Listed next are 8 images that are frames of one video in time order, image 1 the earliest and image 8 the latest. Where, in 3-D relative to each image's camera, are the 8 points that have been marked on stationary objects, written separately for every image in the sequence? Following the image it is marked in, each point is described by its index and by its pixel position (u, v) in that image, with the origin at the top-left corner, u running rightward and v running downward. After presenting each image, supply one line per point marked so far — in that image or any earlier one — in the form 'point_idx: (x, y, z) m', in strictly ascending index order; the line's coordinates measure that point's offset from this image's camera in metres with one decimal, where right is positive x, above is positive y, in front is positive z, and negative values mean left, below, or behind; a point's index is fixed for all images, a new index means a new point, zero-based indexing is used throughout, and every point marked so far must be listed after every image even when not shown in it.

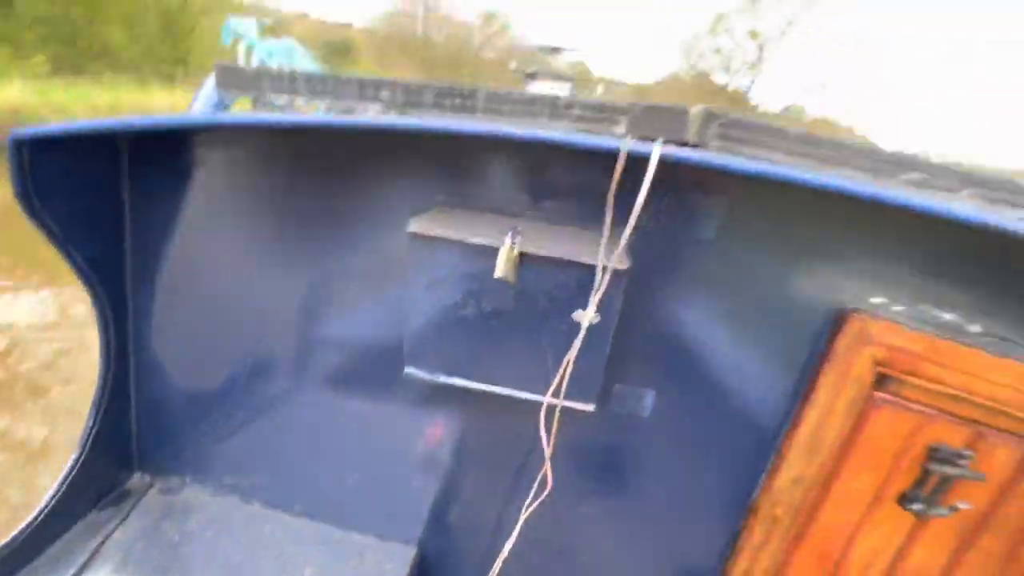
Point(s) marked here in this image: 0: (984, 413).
0: (+1.1, -0.3, +1.1) m
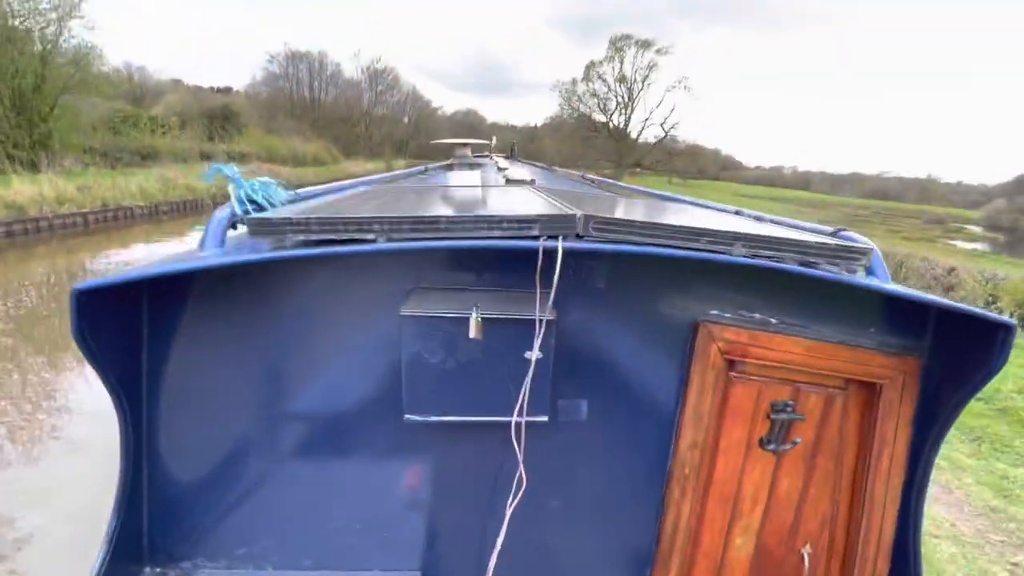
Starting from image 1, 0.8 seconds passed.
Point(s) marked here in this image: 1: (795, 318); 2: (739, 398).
0: (+1.0, -0.3, +1.7) m
1: (+0.9, -0.1, +1.6) m
2: (+0.8, -0.4, +1.7) m
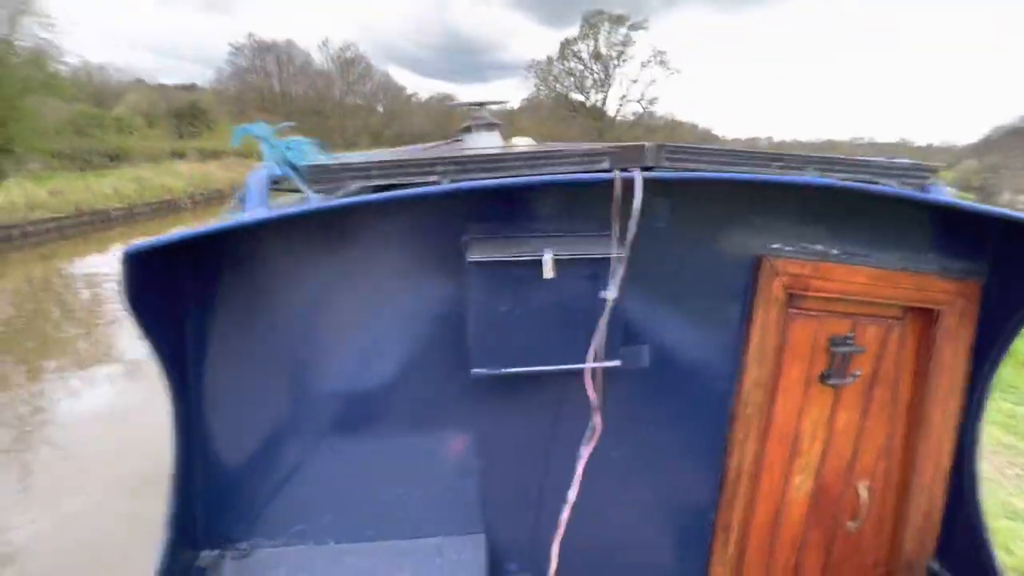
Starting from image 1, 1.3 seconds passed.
0: (+1.2, -0.1, +1.7) m
1: (+1.1, +0.1, +1.6) m
2: (+1.0, -0.2, +1.7) m
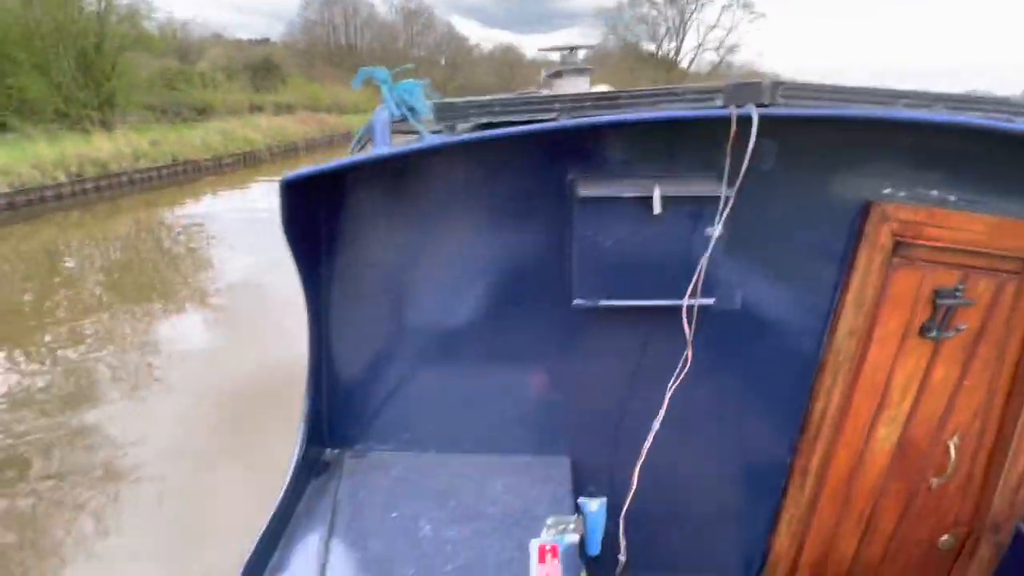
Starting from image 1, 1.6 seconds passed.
0: (+1.5, +0.1, +1.6) m
1: (+1.5, +0.3, +1.5) m
2: (+1.3, 0.0, +1.6) m
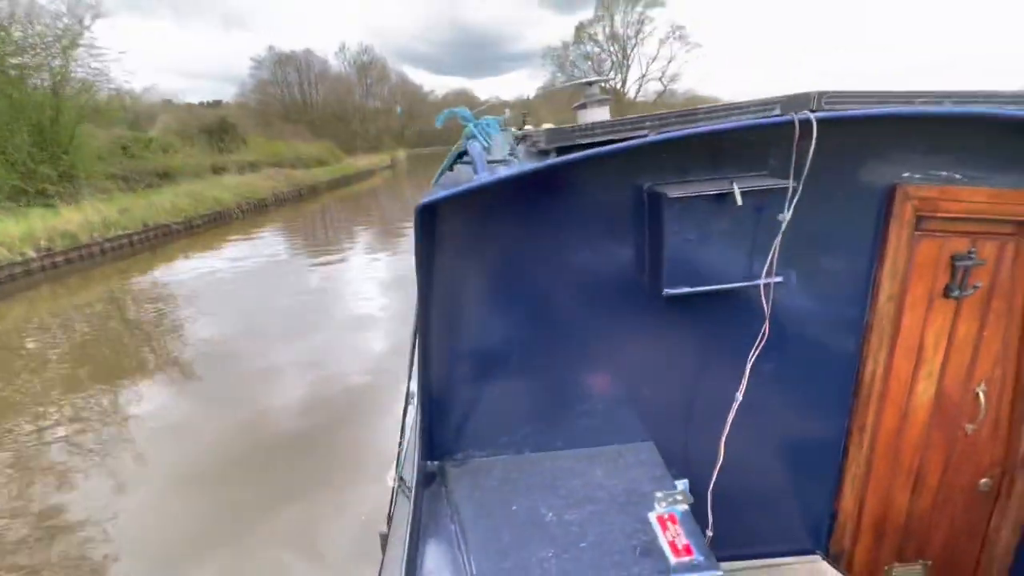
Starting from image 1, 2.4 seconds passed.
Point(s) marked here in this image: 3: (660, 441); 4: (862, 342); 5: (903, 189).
0: (+1.9, +0.3, +1.9) m
1: (+1.8, +0.4, +1.8) m
2: (+1.7, +0.1, +1.9) m
3: (+0.7, -0.7, +2.2) m
4: (+1.5, -0.2, +2.1) m
5: (+1.5, +0.4, +1.8) m
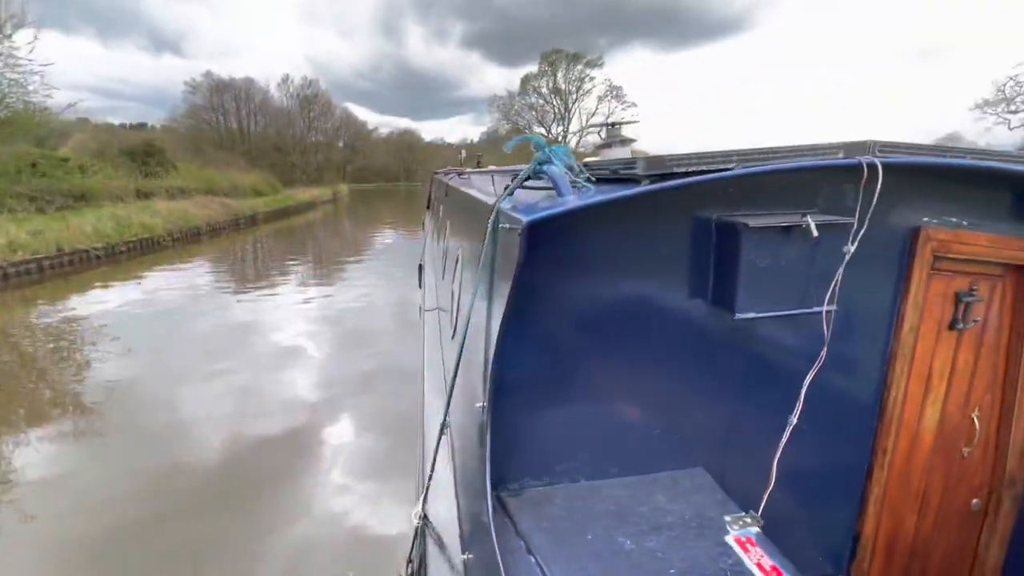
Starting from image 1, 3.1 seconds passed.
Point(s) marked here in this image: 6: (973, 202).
0: (+2.1, +0.1, +2.2) m
1: (+2.1, +0.3, +2.1) m
2: (+1.9, 0.0, +2.2) m
3: (+0.9, -0.8, +2.2) m
4: (+1.8, -0.4, +2.2) m
5: (+1.8, +0.2, +2.1) m
6: (+2.0, +0.4, +2.1) m
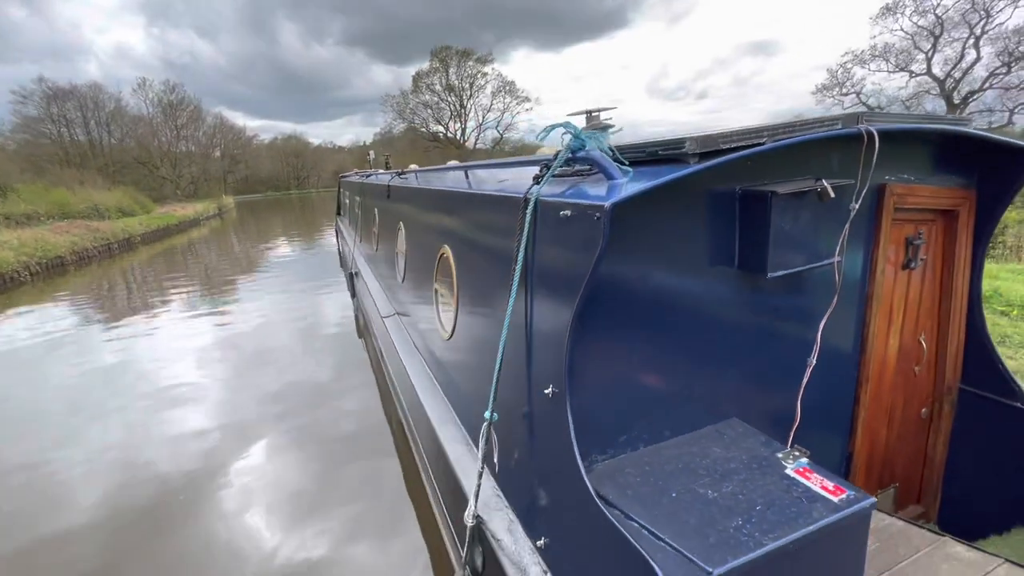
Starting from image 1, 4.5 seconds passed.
0: (+2.2, +0.4, +2.6) m
1: (+2.2, +0.6, +2.5) m
2: (+2.1, +0.3, +2.6) m
3: (+1.2, -0.7, +2.4) m
4: (+1.9, -0.1, +2.6) m
5: (+1.9, +0.5, +2.4) m
6: (+2.1, +0.7, +2.5) m
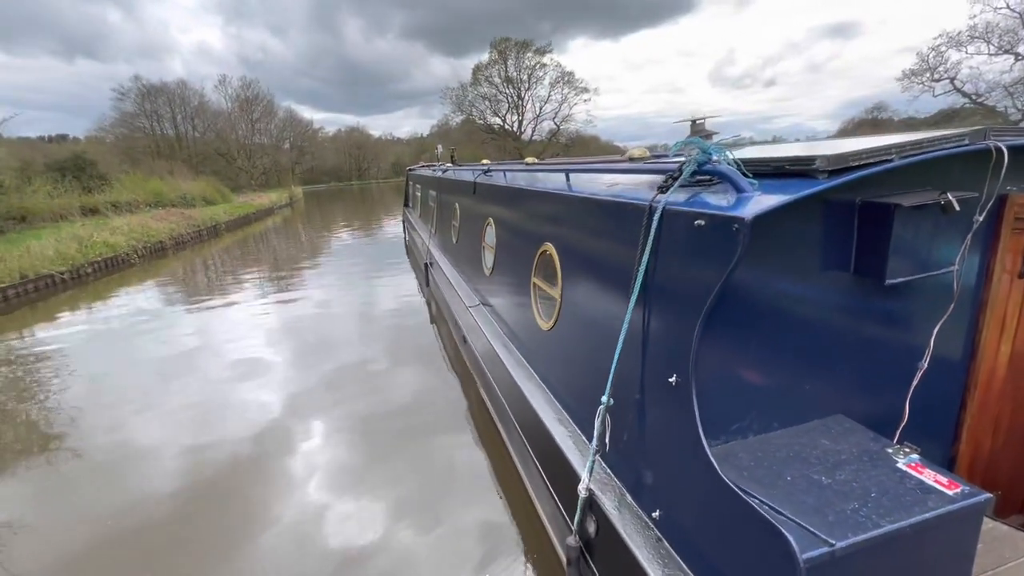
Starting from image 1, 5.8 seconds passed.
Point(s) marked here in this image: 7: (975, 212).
0: (+2.9, +0.3, +2.6) m
1: (+2.8, +0.5, +2.5) m
2: (+2.7, +0.2, +2.6) m
3: (+1.8, -0.7, +2.6) m
4: (+2.6, -0.2, +2.7) m
5: (+2.6, +0.5, +2.5) m
6: (+2.8, +0.6, +2.5) m
7: (+2.3, +0.4, +2.4) m
